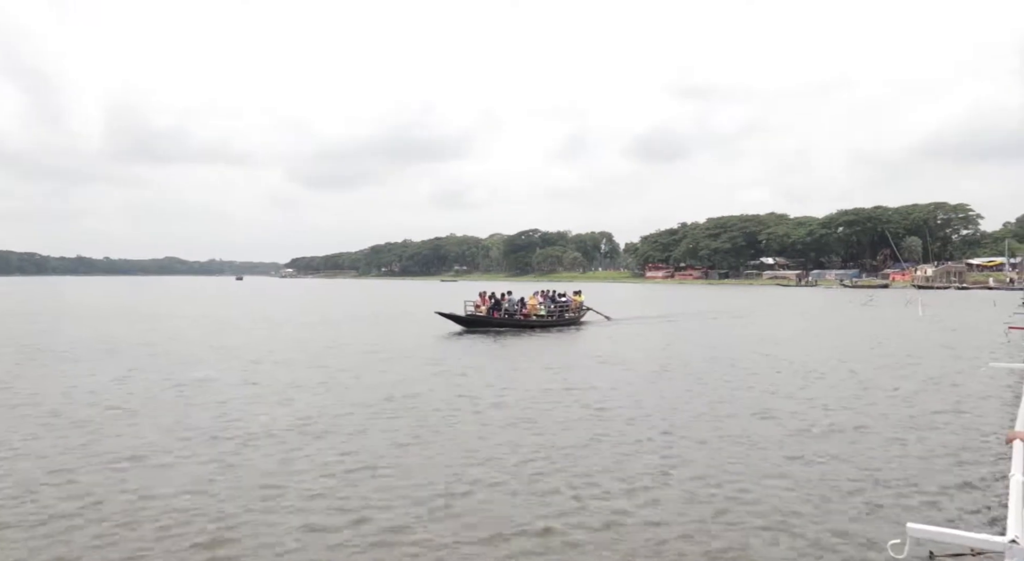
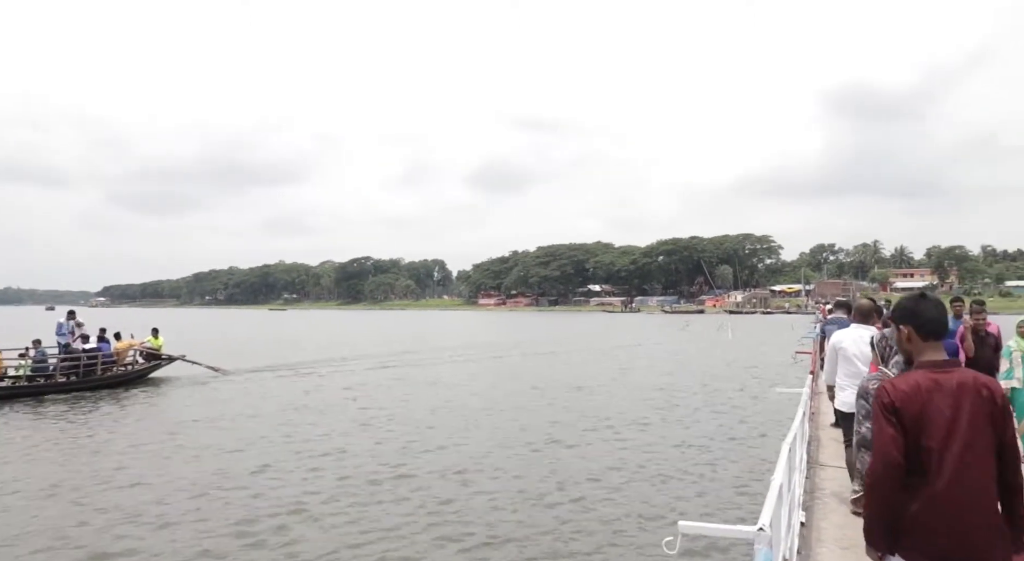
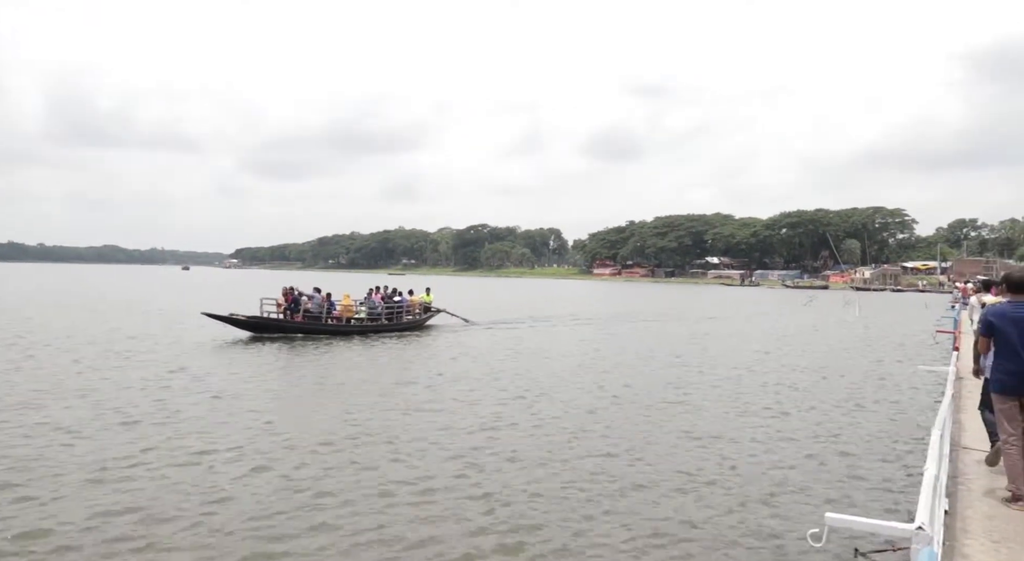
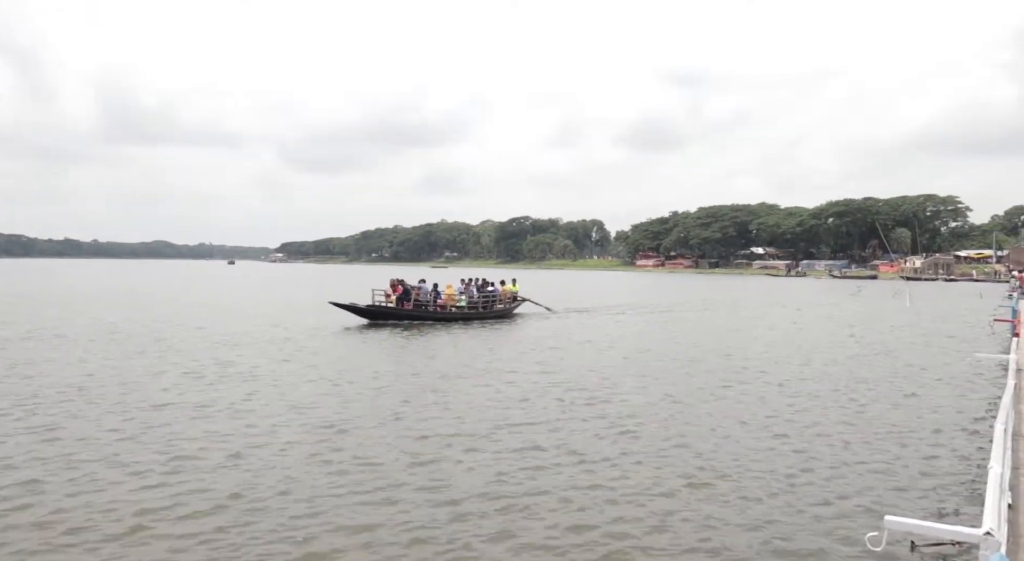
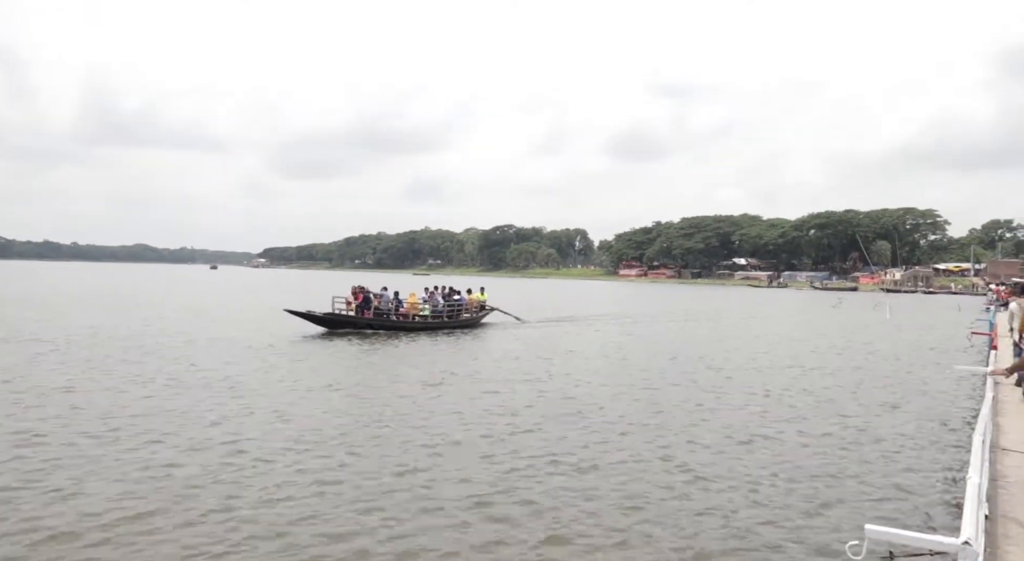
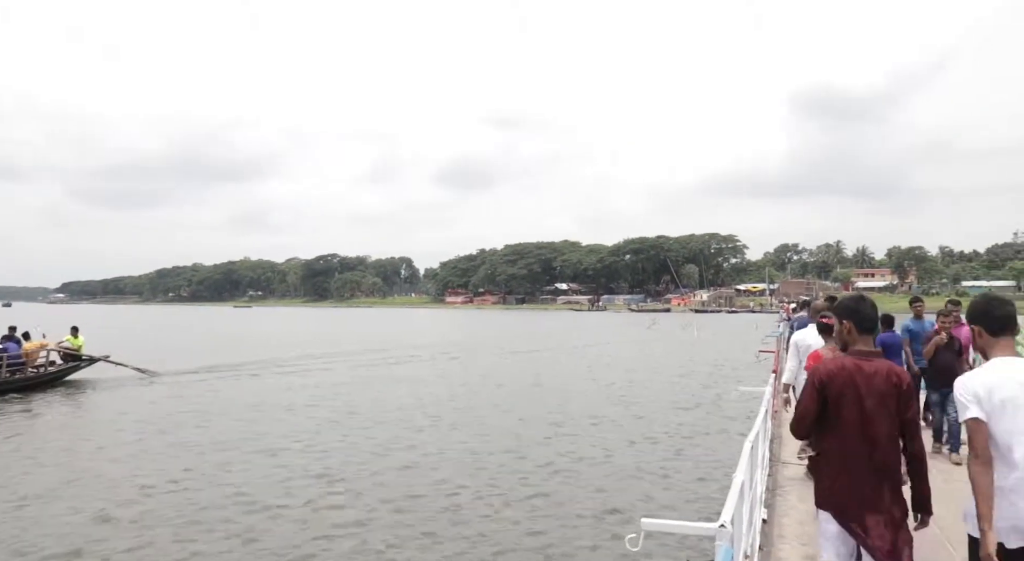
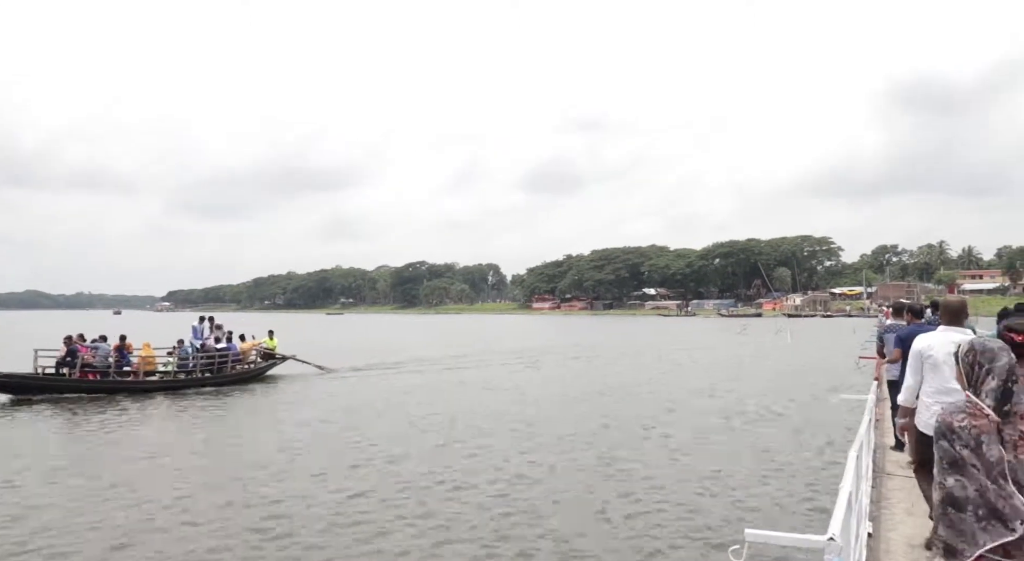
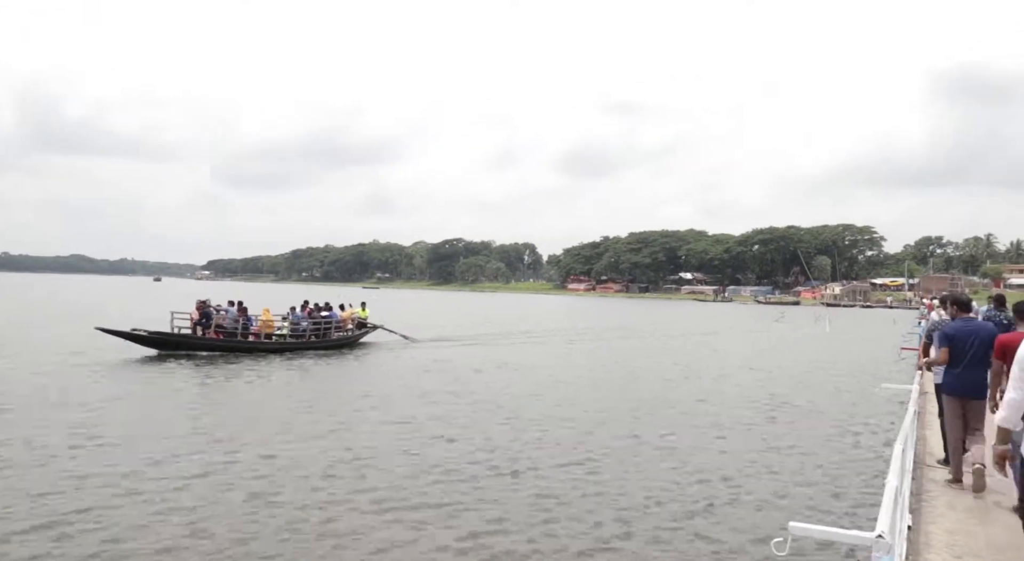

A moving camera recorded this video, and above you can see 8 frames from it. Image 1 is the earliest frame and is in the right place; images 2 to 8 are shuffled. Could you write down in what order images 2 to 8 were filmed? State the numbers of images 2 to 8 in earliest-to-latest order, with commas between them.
4, 5, 3, 8, 7, 2, 6
